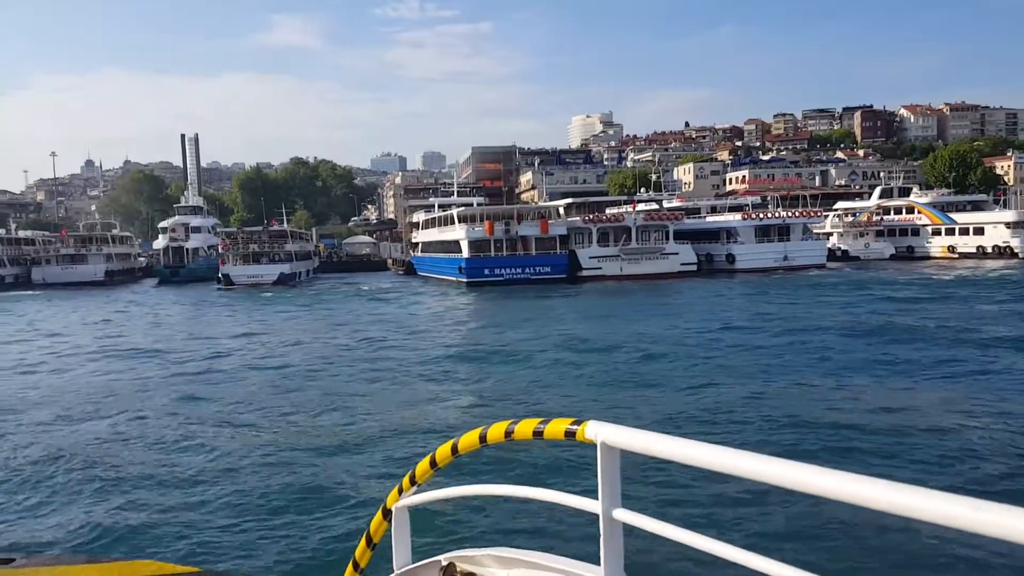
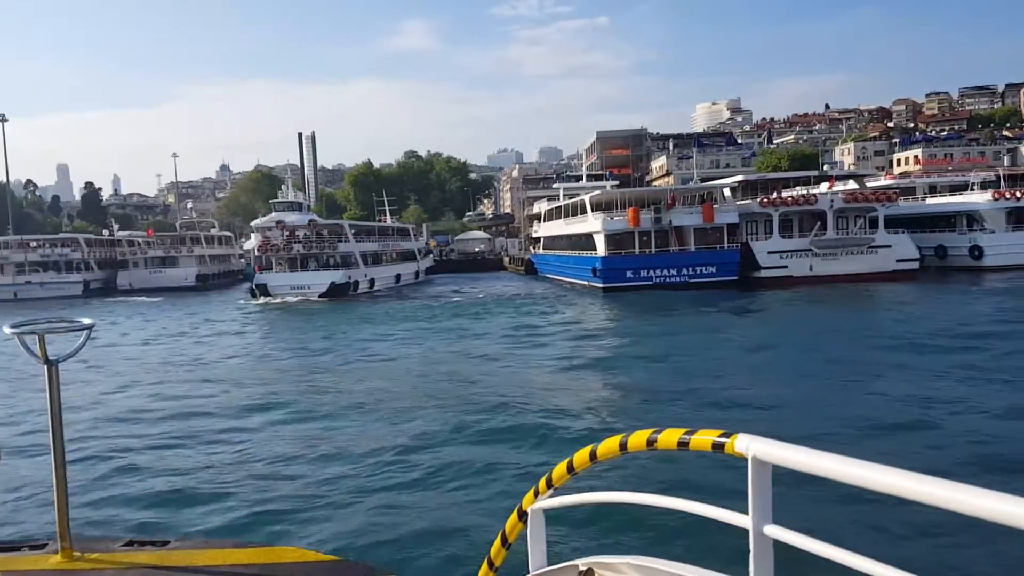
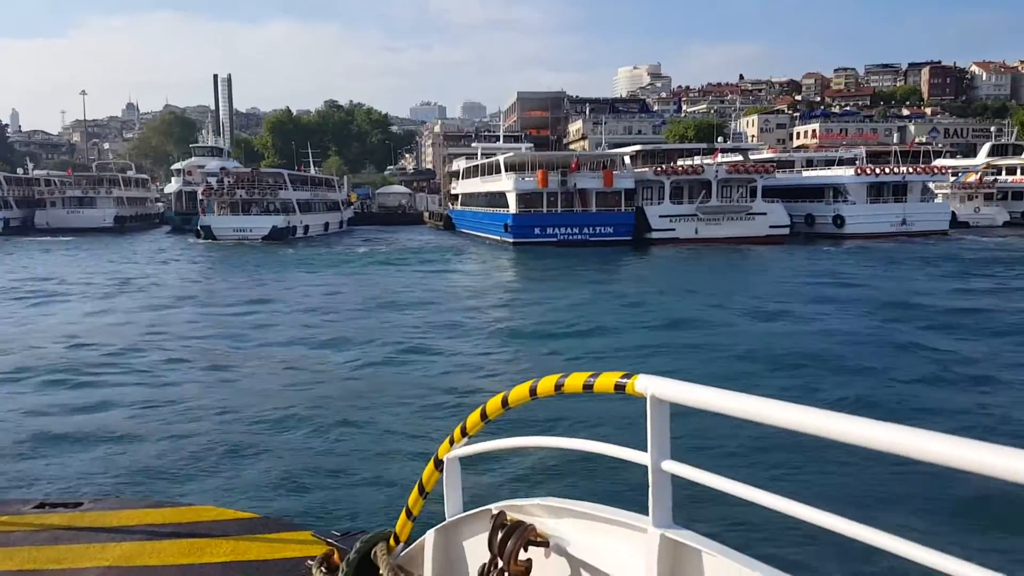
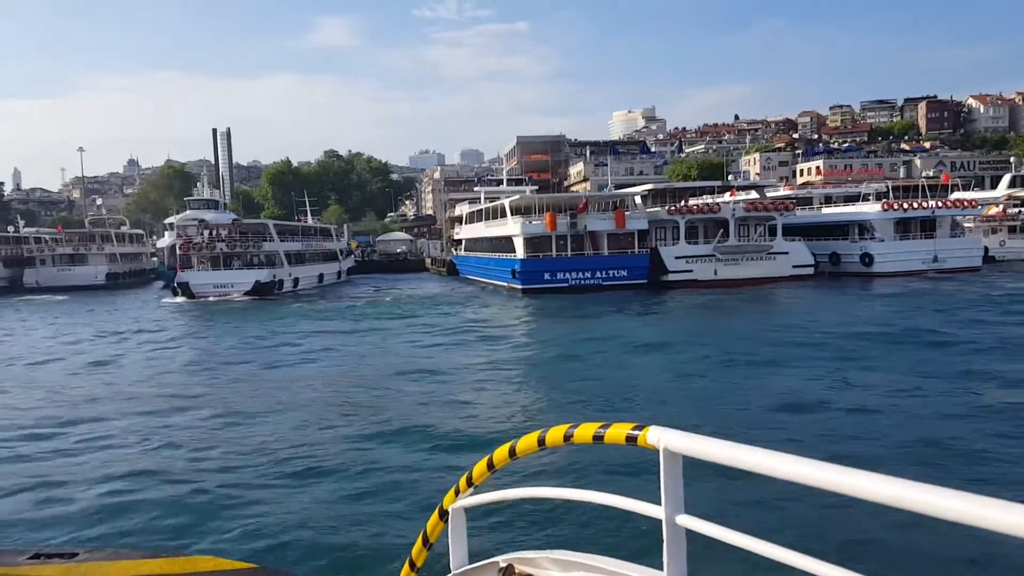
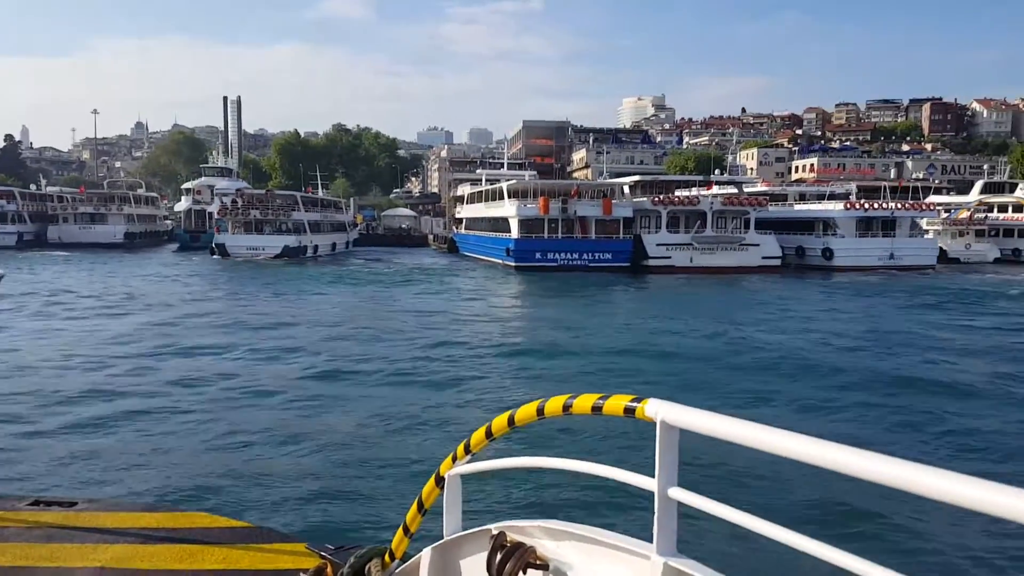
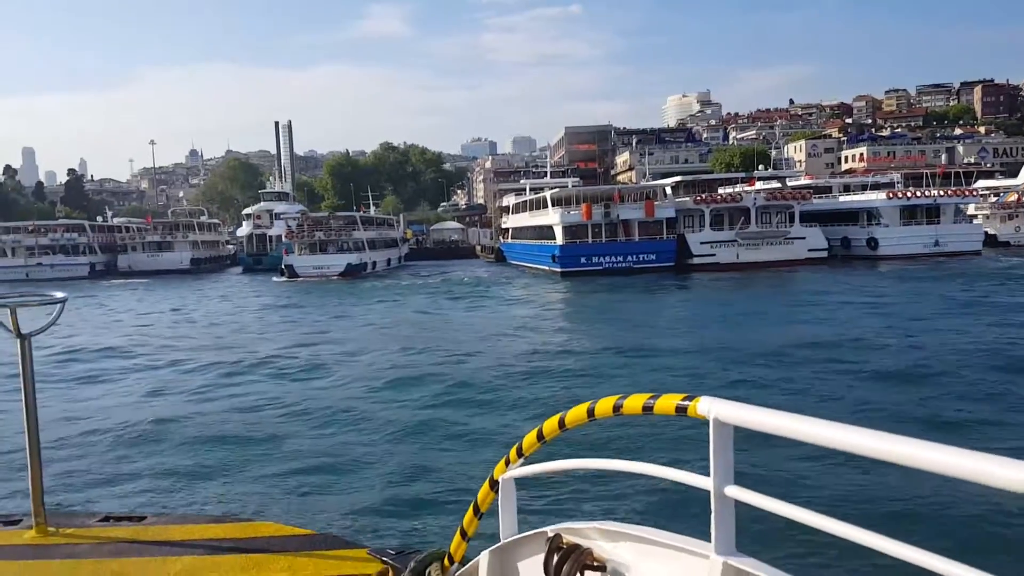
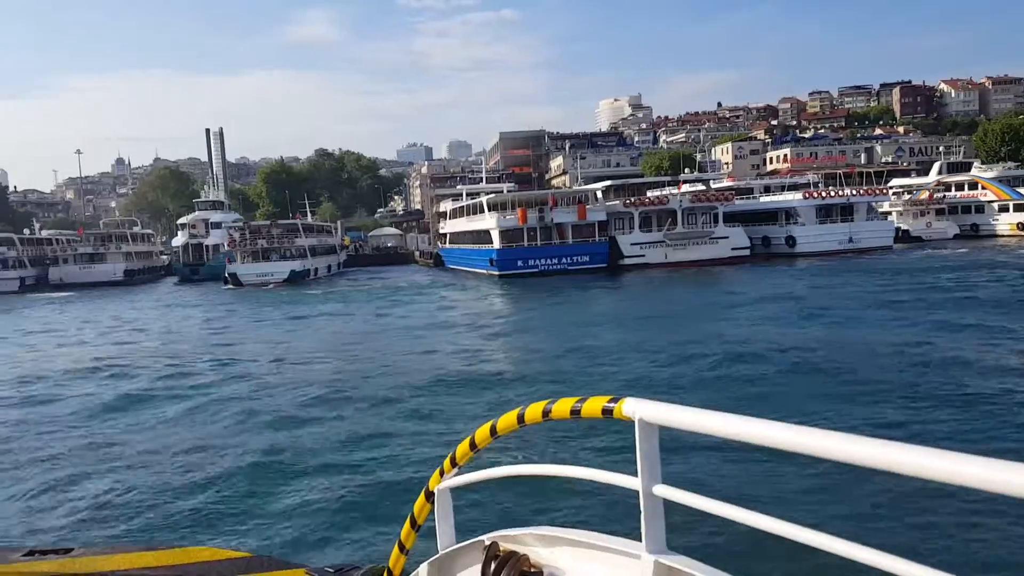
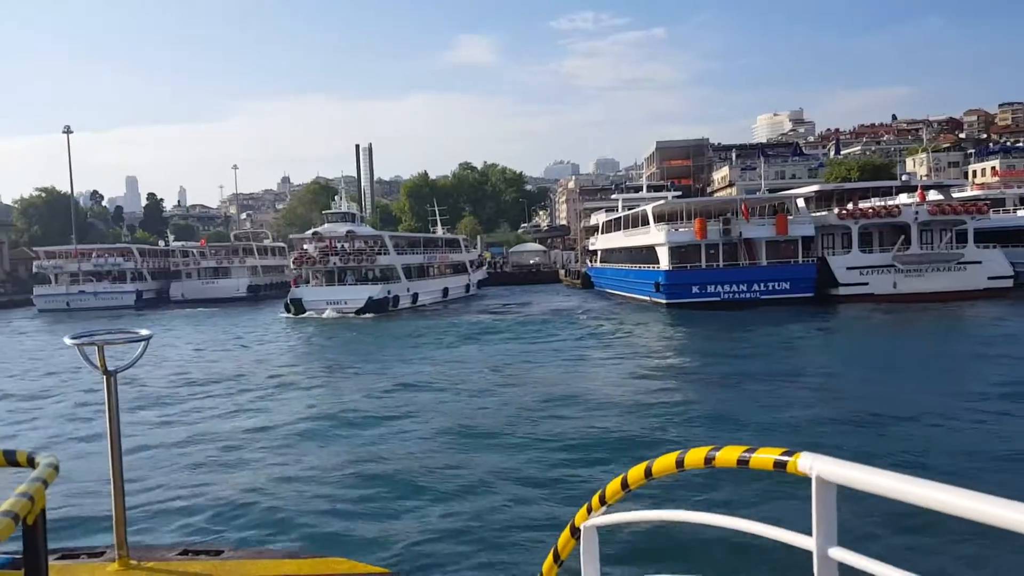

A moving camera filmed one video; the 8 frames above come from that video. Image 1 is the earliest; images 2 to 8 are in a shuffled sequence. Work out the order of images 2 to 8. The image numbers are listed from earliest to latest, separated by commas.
7, 6, 5, 3, 4, 2, 8
